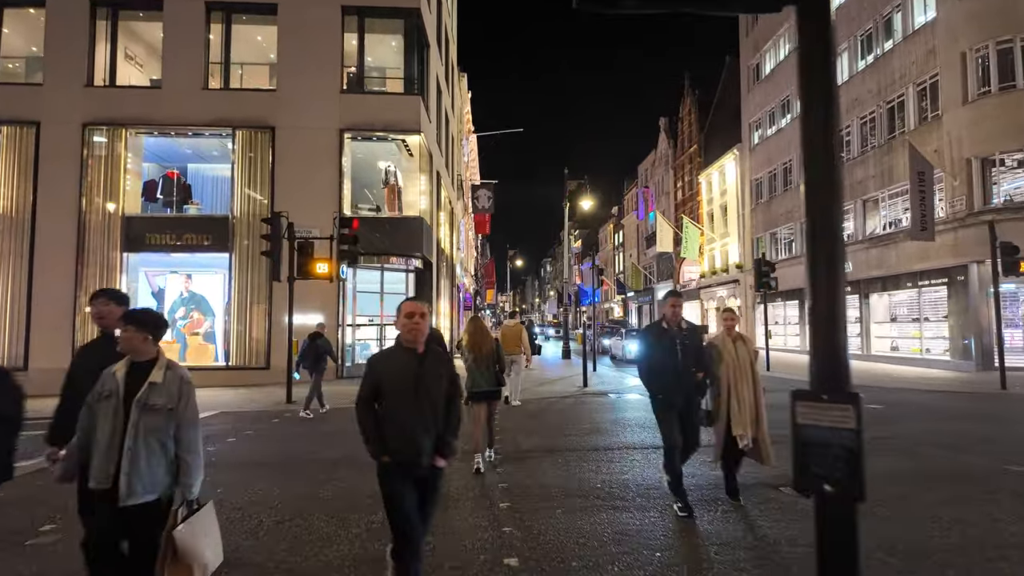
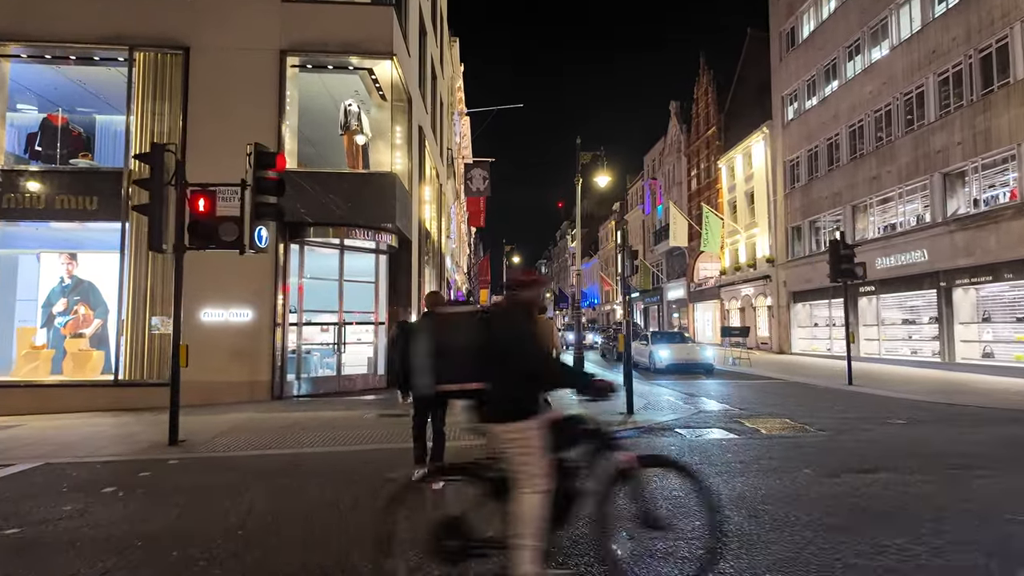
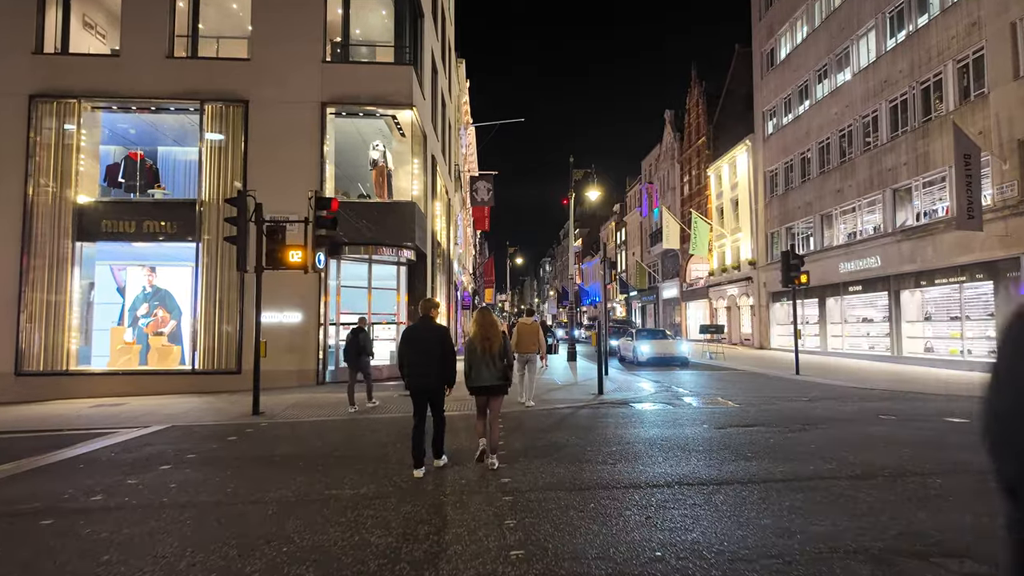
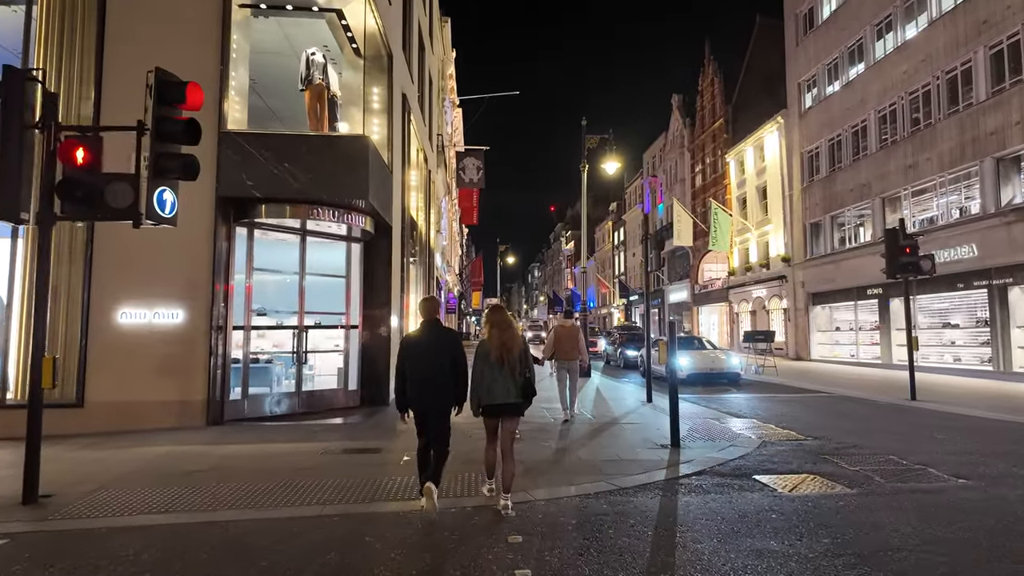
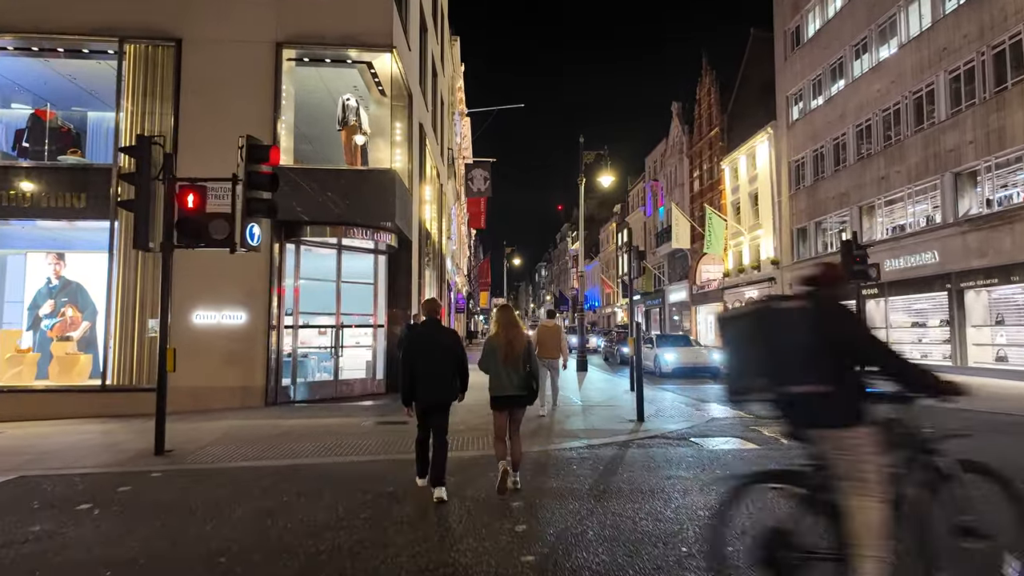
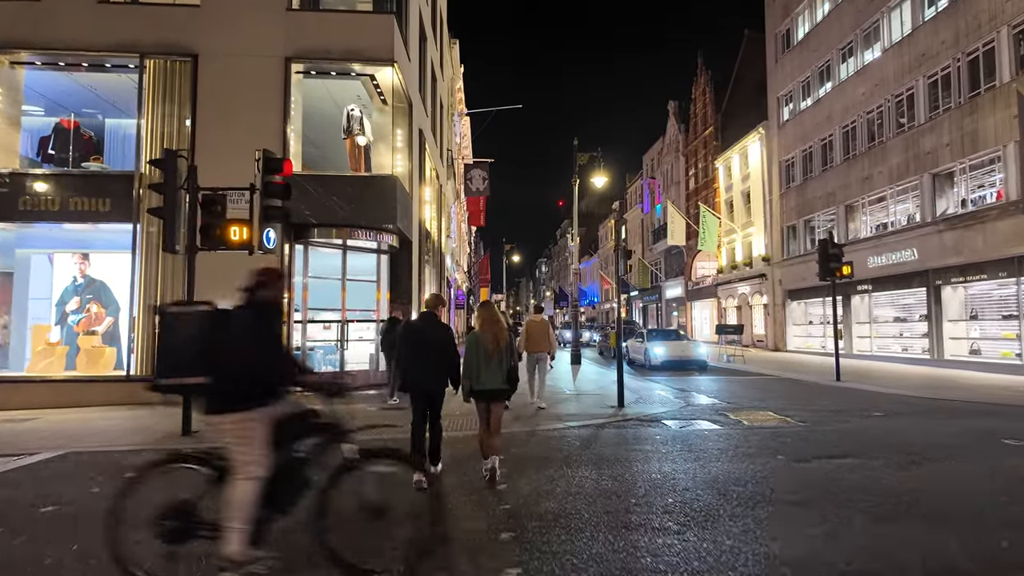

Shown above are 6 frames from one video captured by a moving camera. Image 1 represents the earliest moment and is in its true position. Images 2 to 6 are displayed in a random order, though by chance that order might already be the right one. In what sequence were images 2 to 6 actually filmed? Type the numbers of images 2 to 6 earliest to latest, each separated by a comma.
3, 6, 2, 5, 4
